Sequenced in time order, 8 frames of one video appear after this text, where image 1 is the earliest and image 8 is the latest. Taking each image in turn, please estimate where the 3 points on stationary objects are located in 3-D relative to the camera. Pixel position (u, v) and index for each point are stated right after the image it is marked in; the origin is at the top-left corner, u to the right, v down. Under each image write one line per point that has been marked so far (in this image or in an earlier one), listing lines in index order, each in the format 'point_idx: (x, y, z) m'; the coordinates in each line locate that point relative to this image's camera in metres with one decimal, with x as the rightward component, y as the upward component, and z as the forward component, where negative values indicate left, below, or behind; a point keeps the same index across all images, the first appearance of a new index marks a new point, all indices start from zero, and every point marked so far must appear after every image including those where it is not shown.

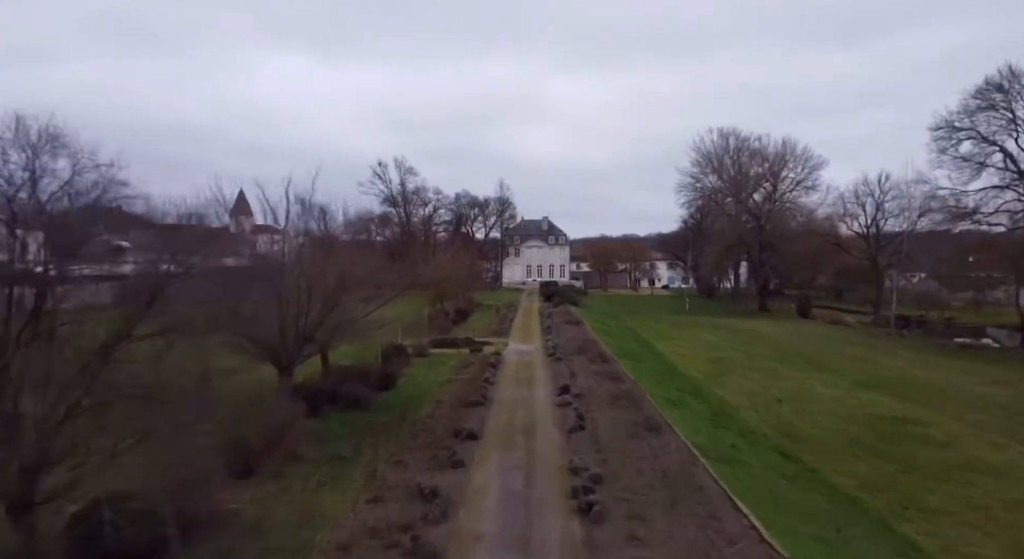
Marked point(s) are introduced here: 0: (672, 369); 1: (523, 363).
0: (+4.2, -2.4, +17.0) m
1: (+0.2, -2.0, +15.1) m
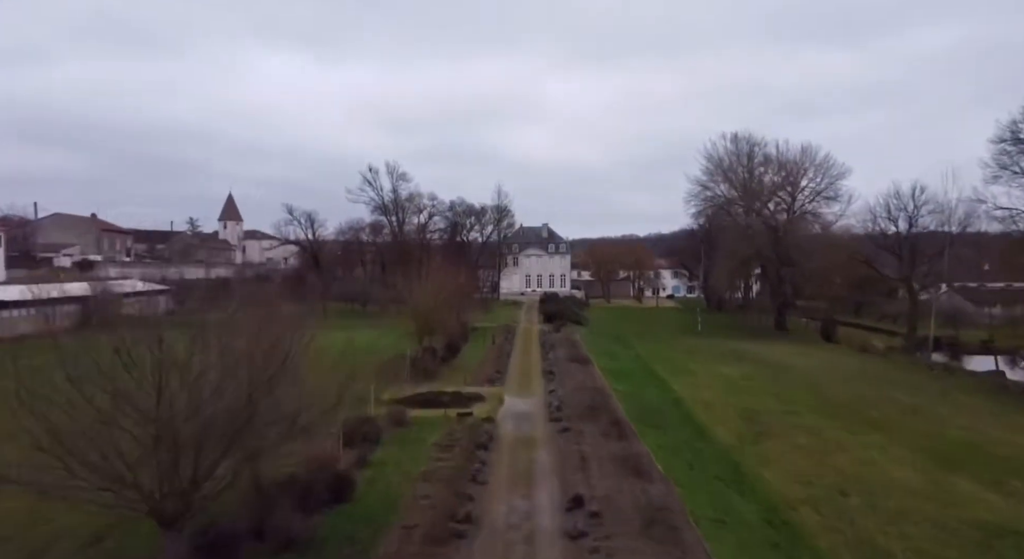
0: (+4.1, -3.4, +14.2) m
1: (+0.1, -3.0, +12.3) m
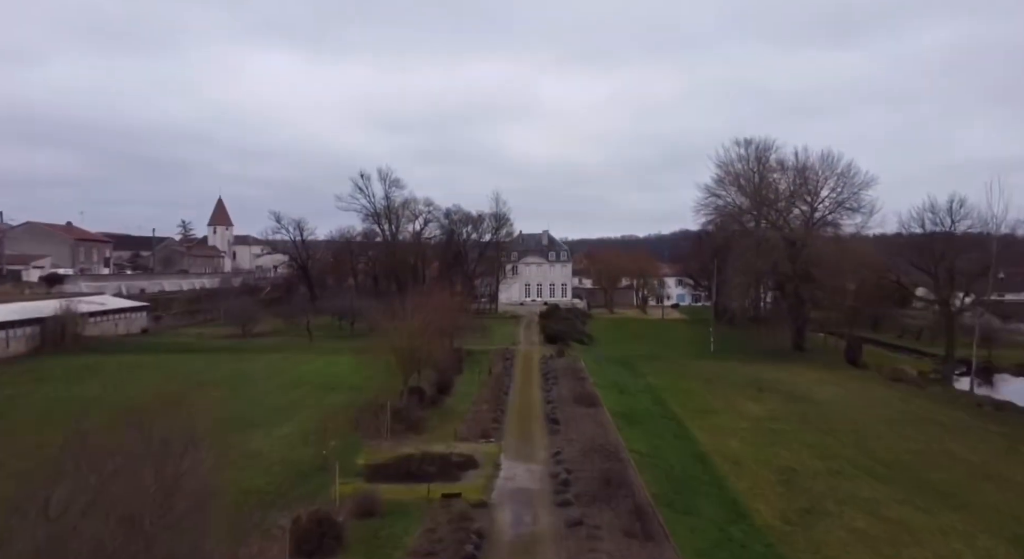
0: (+4.1, -4.3, +11.7) m
1: (+0.1, -3.9, +9.8) m
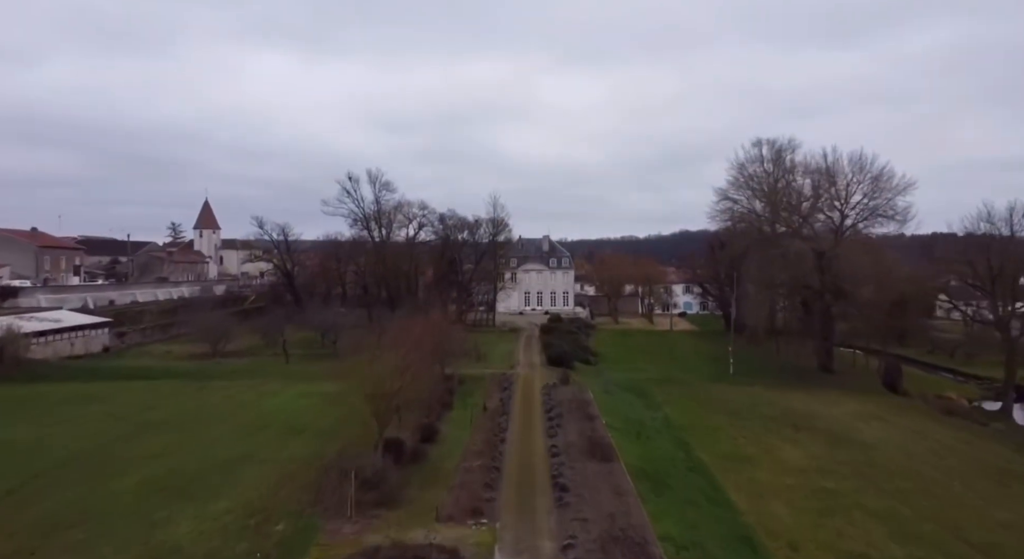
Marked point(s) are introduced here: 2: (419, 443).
0: (+4.0, -4.9, +8.5) m
1: (+0.1, -4.5, +6.6) m
2: (-2.2, -4.0, +15.9) m
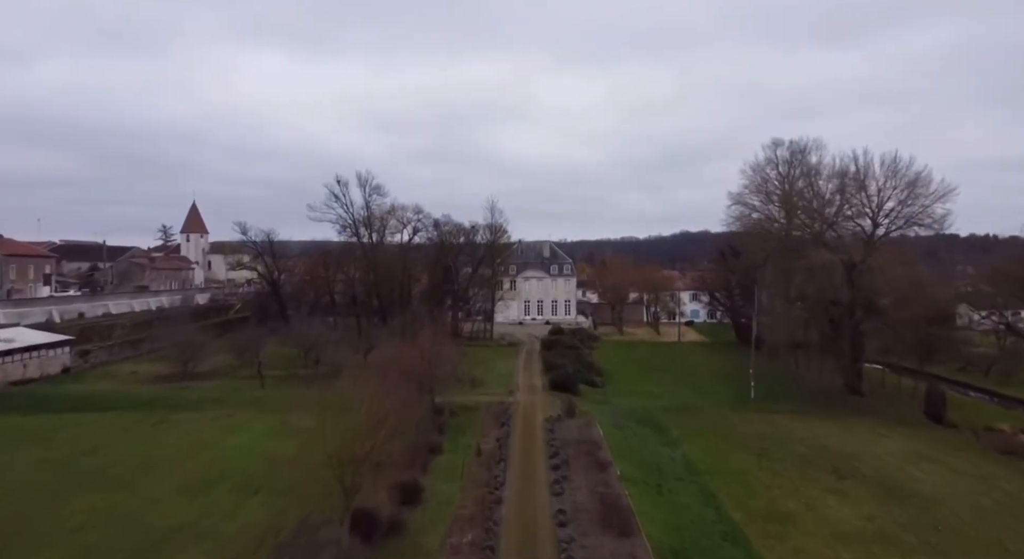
0: (+4.0, -5.6, +5.8) m
1: (0.0, -5.2, +3.8) m
2: (-2.3, -4.6, +13.1) m
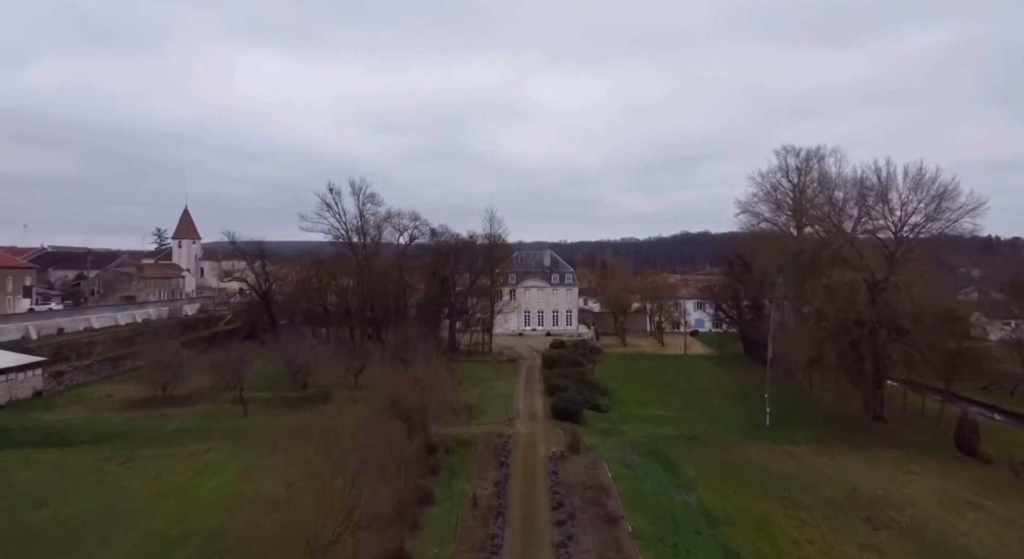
0: (+4.0, -6.3, +4.1) m
1: (0.0, -5.9, +2.1) m
2: (-2.3, -5.4, +11.4) m
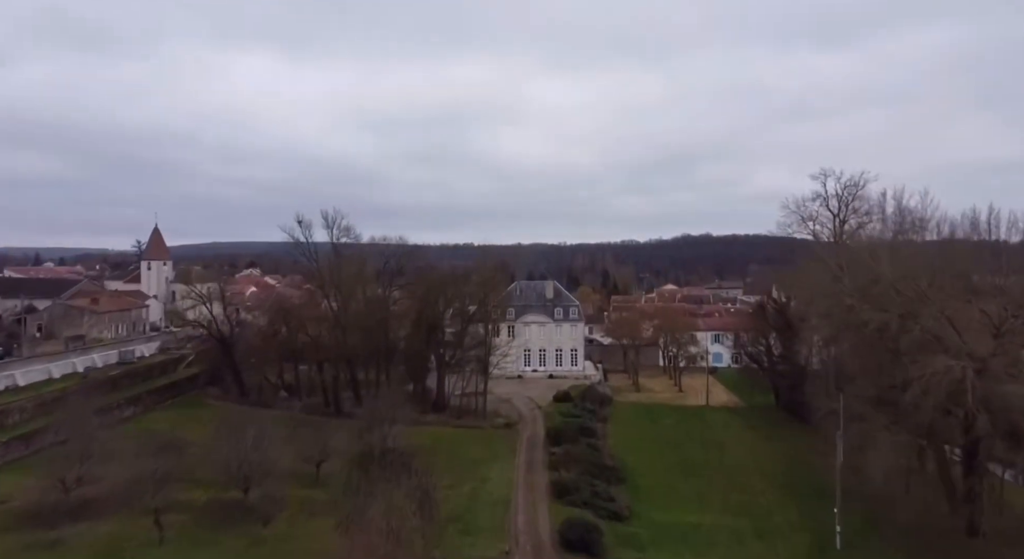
0: (+3.9, -8.9, -1.6) m
1: (0.0, -8.5, -3.6) m
2: (-2.4, -7.9, +5.7) m
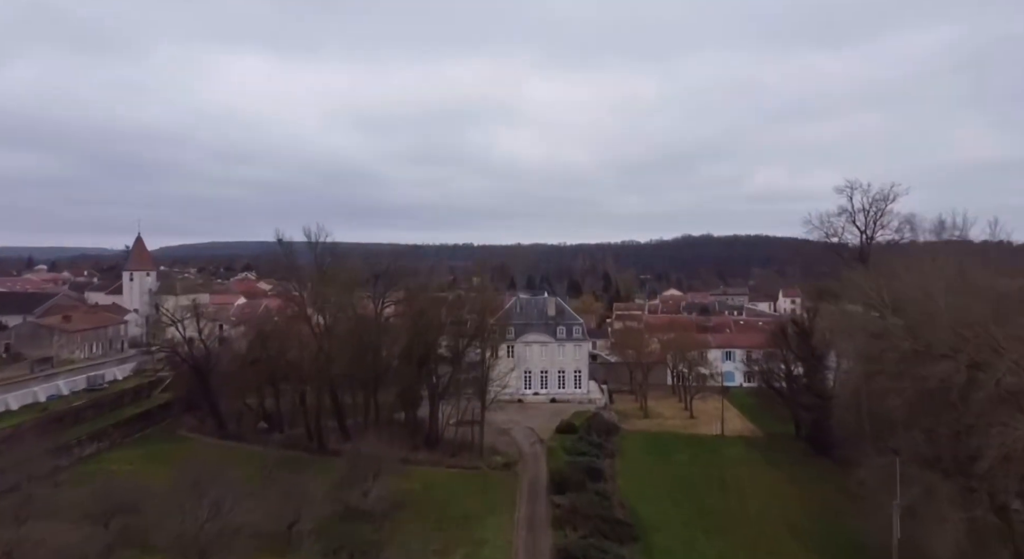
0: (+3.9, -10.1, -4.6) m
1: (-0.1, -9.7, -6.5) m
2: (-2.4, -9.1, +2.7) m
